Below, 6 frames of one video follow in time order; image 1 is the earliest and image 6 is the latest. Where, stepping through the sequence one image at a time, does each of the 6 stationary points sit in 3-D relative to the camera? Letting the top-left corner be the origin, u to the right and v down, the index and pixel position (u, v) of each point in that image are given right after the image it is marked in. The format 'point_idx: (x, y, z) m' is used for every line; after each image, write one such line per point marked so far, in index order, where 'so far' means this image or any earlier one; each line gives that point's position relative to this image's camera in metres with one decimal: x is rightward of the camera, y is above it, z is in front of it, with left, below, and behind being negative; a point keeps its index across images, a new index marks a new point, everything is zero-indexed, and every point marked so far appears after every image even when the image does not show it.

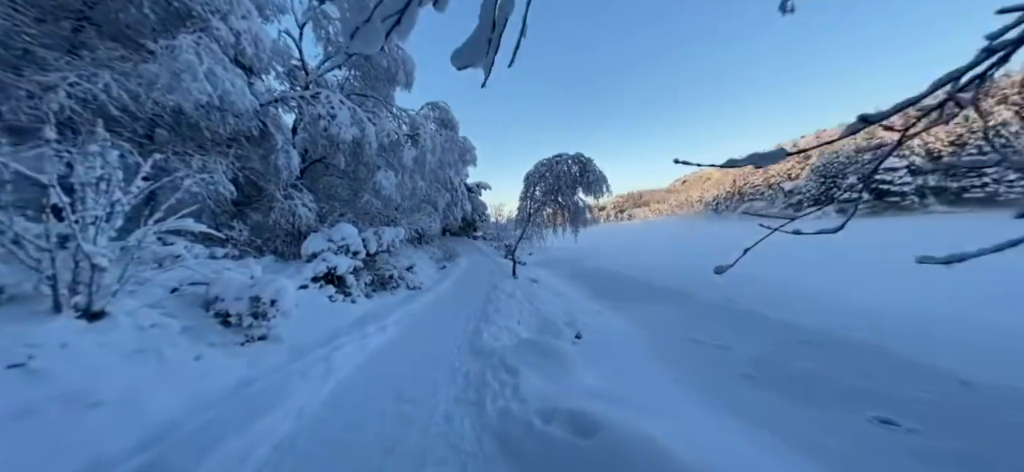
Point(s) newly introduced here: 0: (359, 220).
0: (-5.2, +0.5, +9.2) m
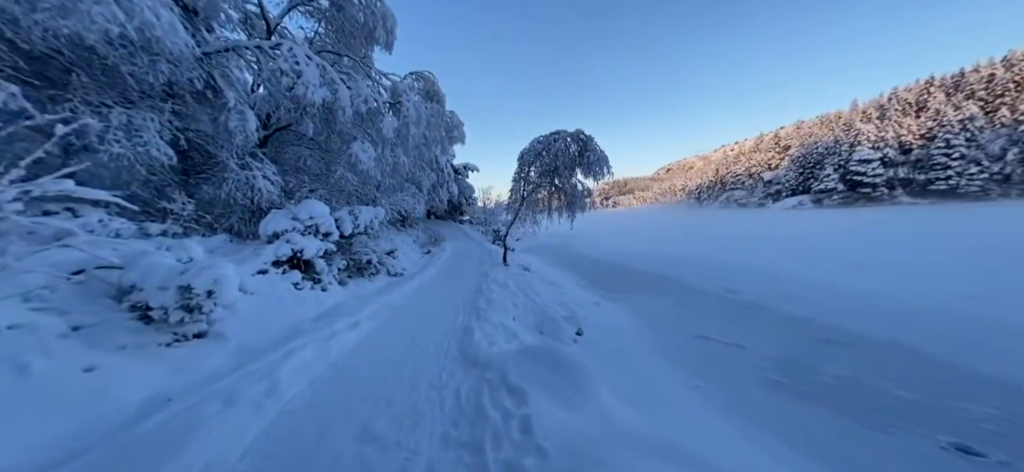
0: (-5.4, +1.1, +8.2) m
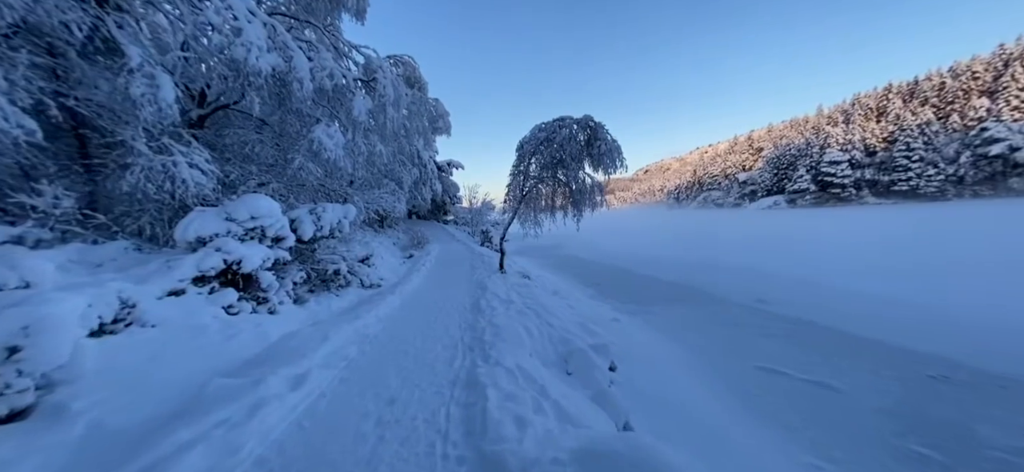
0: (-5.5, +1.0, +6.7) m
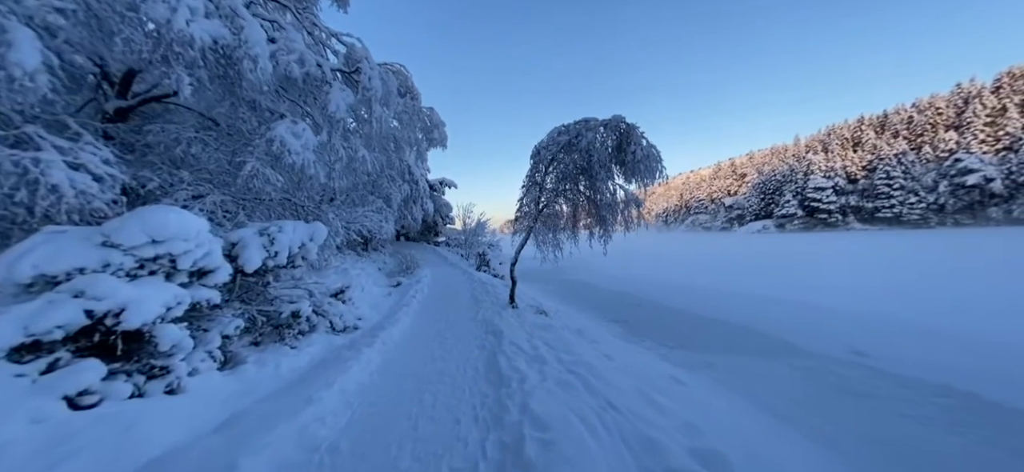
0: (-5.1, +0.5, +5.2) m
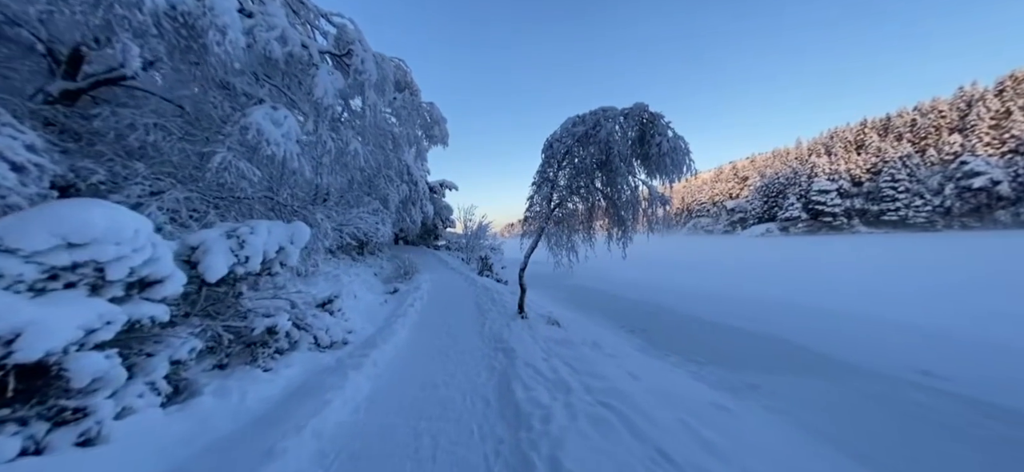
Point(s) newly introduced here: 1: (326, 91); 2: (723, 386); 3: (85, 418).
0: (-4.9, +0.5, +4.5) m
1: (-3.2, +2.5, +4.6) m
2: (+3.5, -2.5, +4.6) m
3: (-3.5, -1.5, +2.2) m
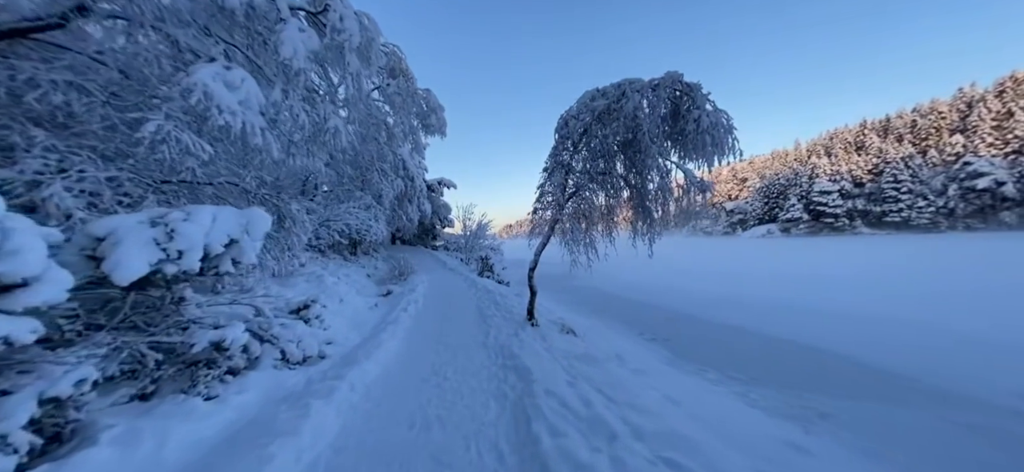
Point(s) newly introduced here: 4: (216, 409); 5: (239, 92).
0: (-4.8, +0.6, +3.6) m
1: (-3.0, +2.6, +3.8) m
2: (+3.7, -2.4, +3.8) m
3: (-3.3, -1.4, +1.3) m
4: (-3.1, -1.8, +2.8) m
5: (-3.4, +1.8, +3.3) m
